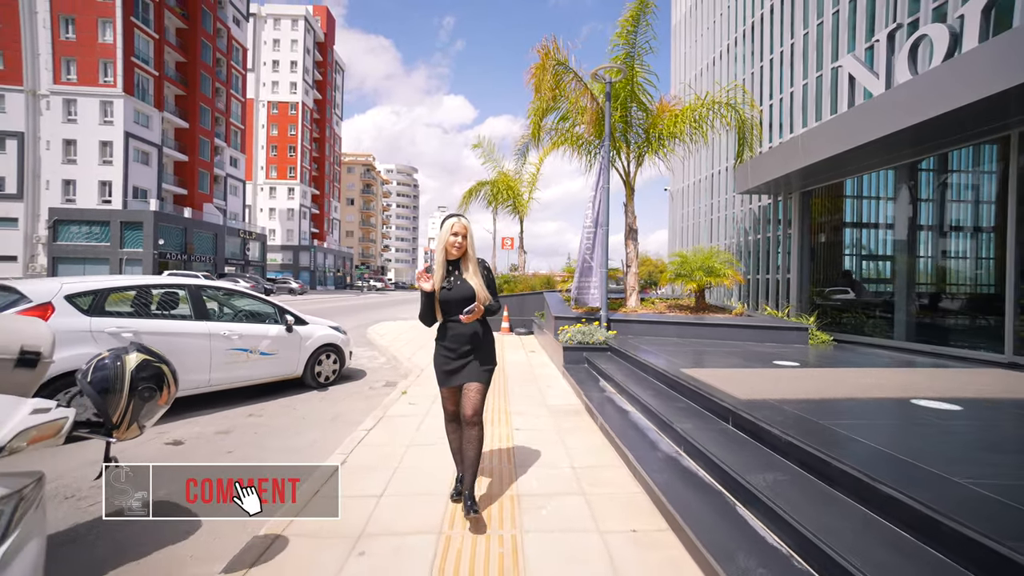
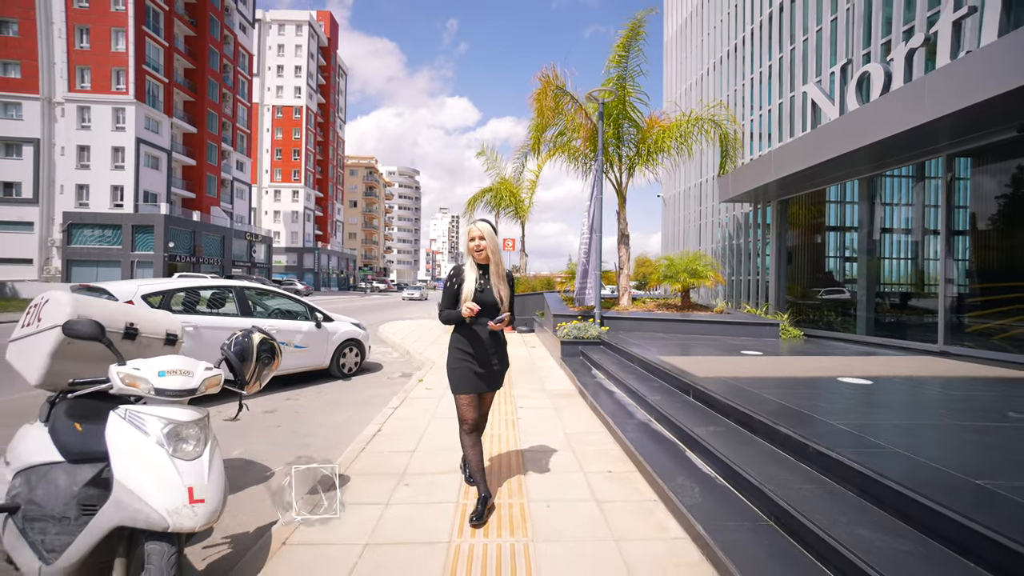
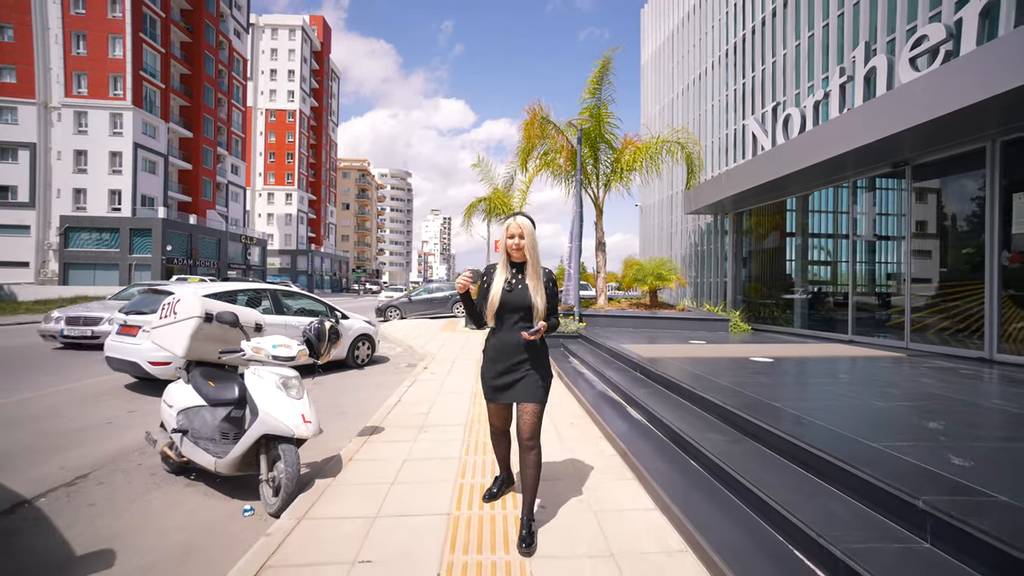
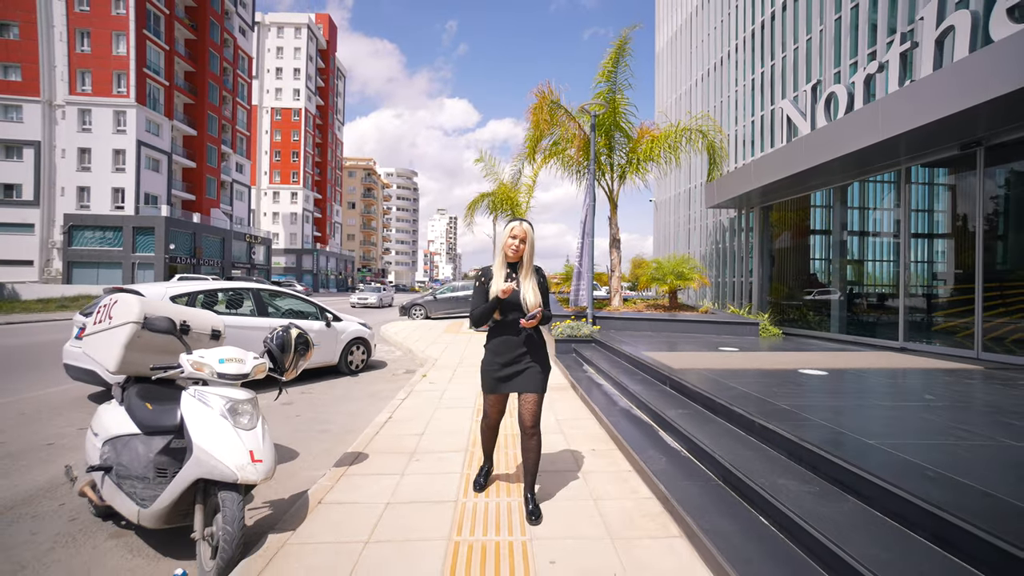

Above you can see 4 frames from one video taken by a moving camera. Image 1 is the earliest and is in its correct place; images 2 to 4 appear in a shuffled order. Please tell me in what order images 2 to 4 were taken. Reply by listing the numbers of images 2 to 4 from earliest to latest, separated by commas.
2, 4, 3
